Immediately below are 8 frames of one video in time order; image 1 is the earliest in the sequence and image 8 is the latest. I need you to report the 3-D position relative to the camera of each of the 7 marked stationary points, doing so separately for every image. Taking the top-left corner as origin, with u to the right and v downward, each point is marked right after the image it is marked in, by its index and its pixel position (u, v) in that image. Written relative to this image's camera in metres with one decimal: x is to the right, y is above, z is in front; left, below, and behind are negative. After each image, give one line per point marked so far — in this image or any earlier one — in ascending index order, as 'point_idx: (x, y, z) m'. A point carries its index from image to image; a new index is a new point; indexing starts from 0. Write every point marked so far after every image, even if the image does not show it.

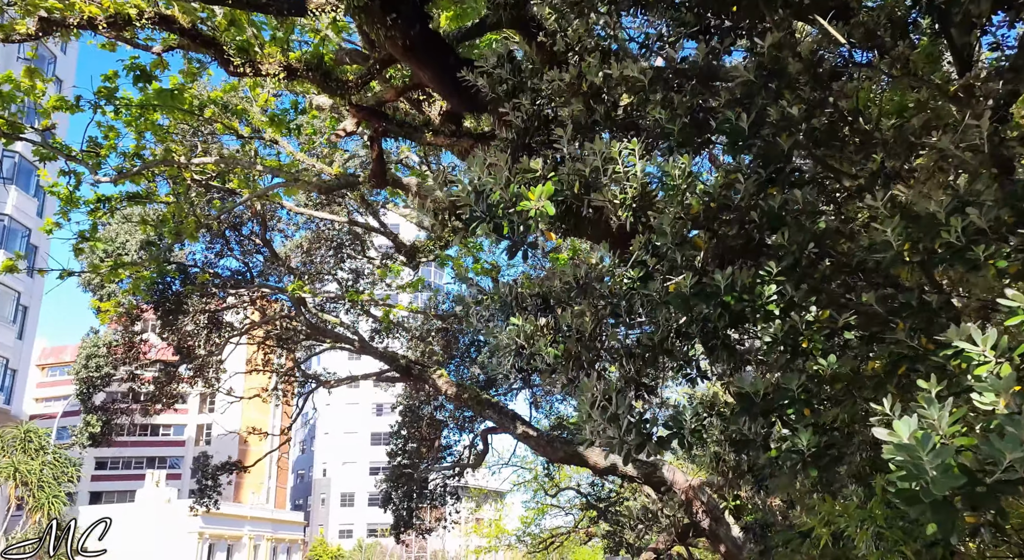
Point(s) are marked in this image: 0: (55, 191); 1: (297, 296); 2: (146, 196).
0: (-5.4, +1.1, +9.1) m
1: (-3.9, -0.3, +13.8) m
2: (-4.5, +1.0, +9.6) m
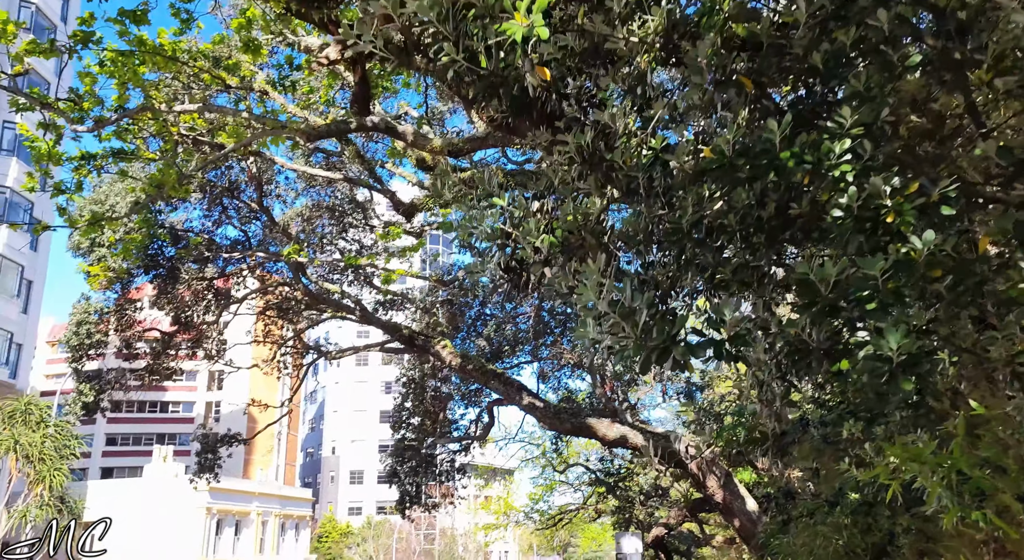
0: (-5.3, +1.5, +8.7) m
1: (-3.7, +0.3, +13.3) m
2: (-4.5, +1.5, +9.1) m
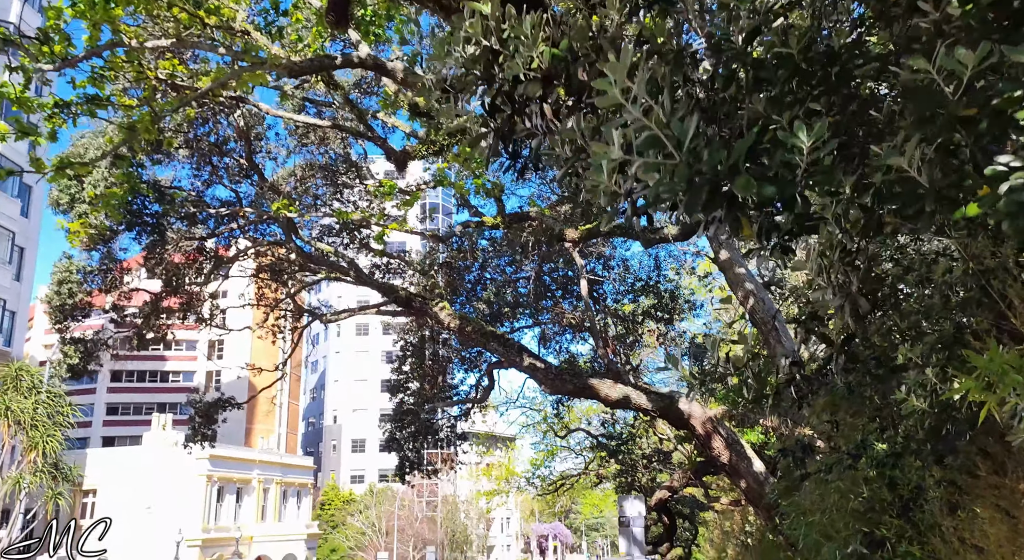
0: (-5.4, +2.0, +8.2) m
1: (-3.8, +1.0, +12.9) m
2: (-4.5, +2.0, +8.6) m
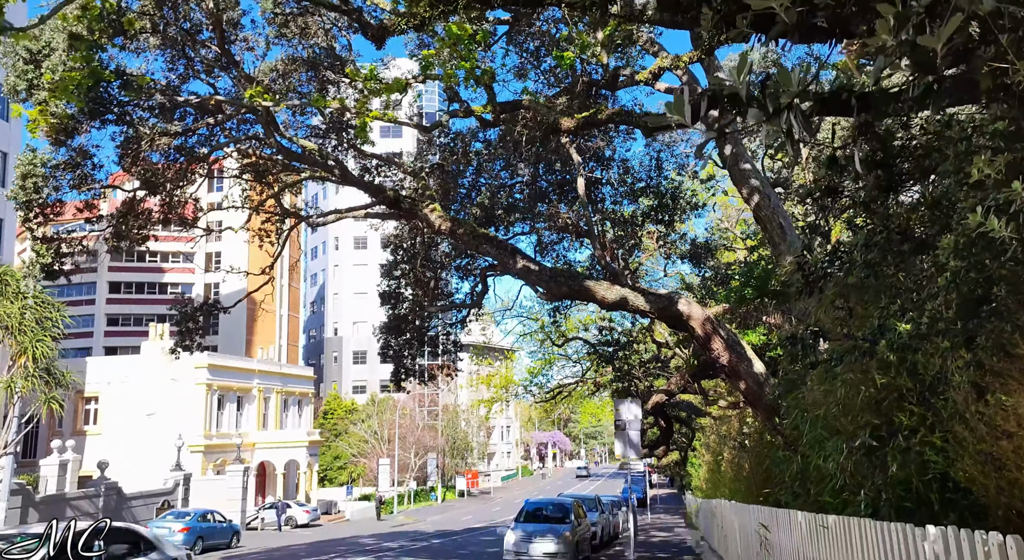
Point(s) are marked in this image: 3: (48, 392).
0: (-5.5, +3.1, +7.4) m
1: (-3.9, +2.6, +12.2) m
2: (-4.6, +3.1, +7.8) m
3: (-11.2, -2.6, +18.6) m
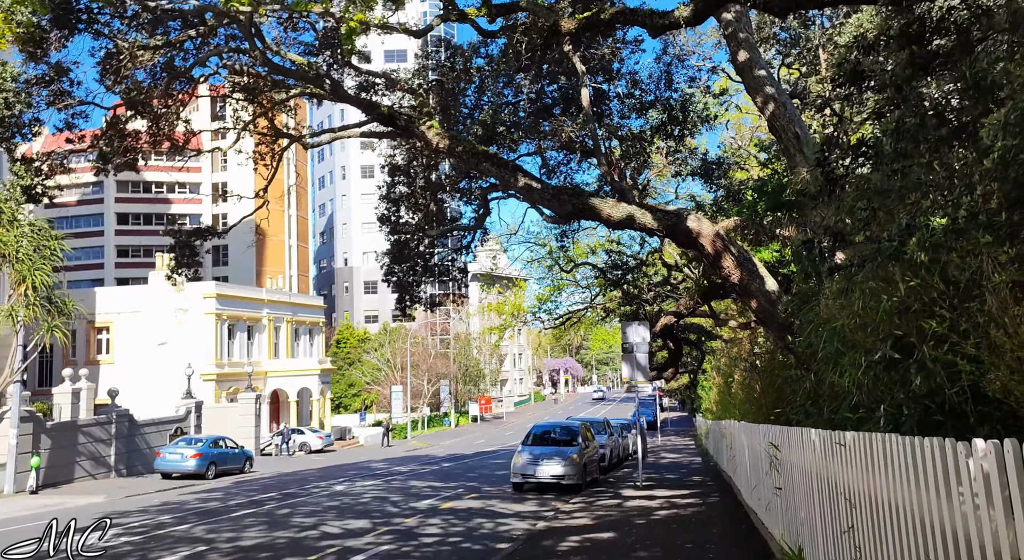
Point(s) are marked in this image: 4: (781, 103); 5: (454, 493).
0: (-5.6, +3.8, +6.7) m
1: (-3.9, +3.8, +11.5) m
2: (-4.7, +3.9, +7.1) m
3: (-11.0, -0.9, +18.5) m
4: (+3.4, +2.2, +9.7) m
5: (-1.1, -4.1, +15.0) m
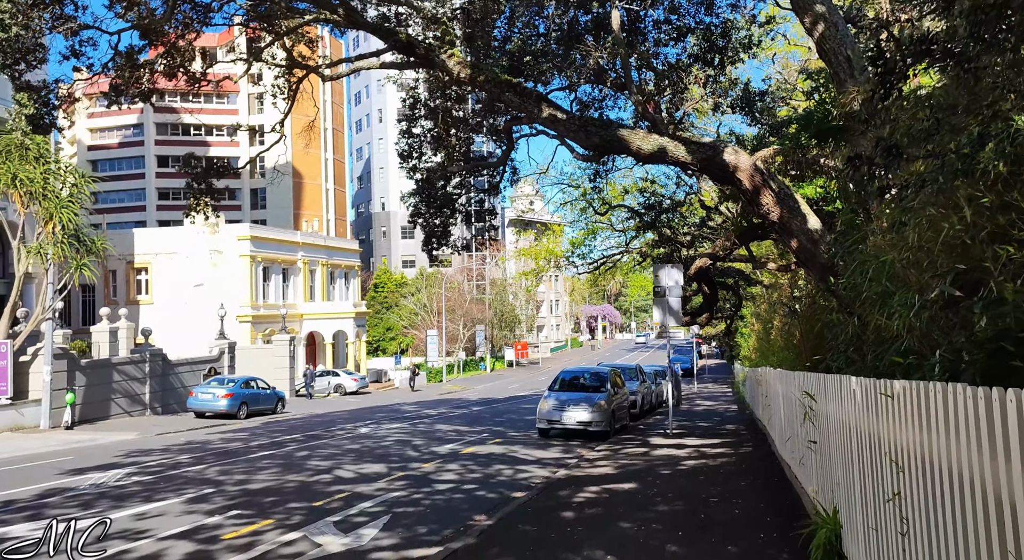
0: (-5.5, +4.4, +6.1) m
1: (-3.5, +4.7, +10.8) m
2: (-4.6, +4.5, +6.4) m
3: (-10.3, +0.5, +18.4) m
4: (+3.6, +2.9, +8.7) m
5: (-0.6, -3.0, +14.7) m
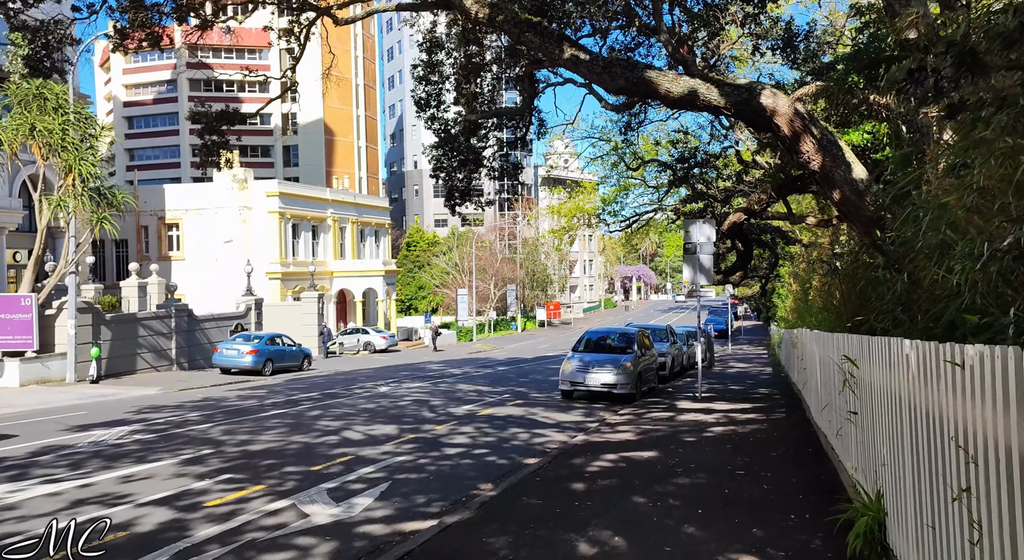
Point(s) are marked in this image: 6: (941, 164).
0: (-5.4, +4.8, +5.5) m
1: (-3.3, +5.3, +10.0) m
2: (-4.5, +4.9, +5.8) m
3: (-9.7, +1.6, +18.2) m
4: (+3.8, +3.4, +7.8) m
5: (-0.2, -2.2, +14.2) m
6: (+2.6, +0.7, +4.7) m
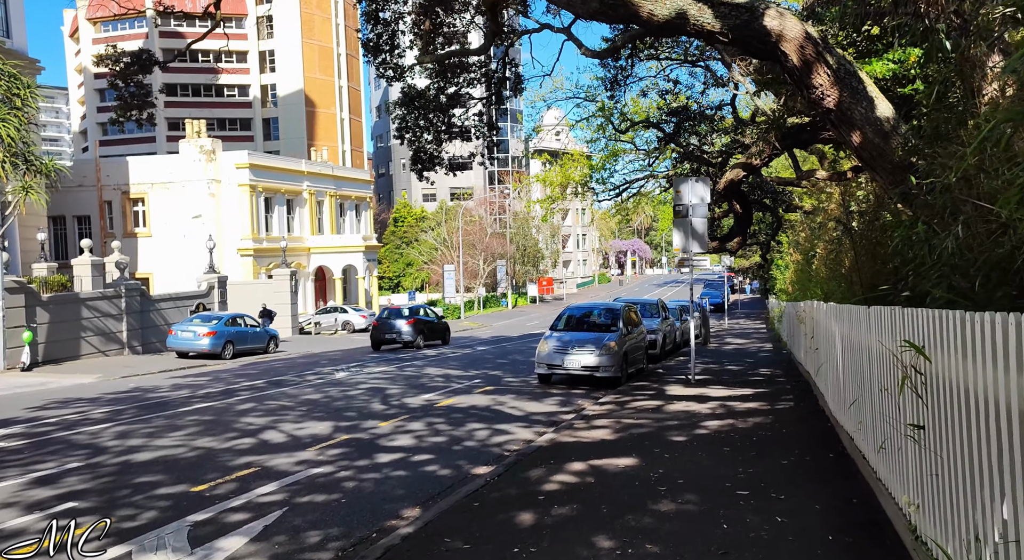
0: (-5.9, +4.9, +3.7) m
1: (-3.8, +5.6, +8.2) m
2: (-5.0, +5.1, +4.0) m
3: (-10.3, +2.1, +16.5) m
4: (+3.3, +3.7, +6.1) m
5: (-0.7, -1.7, +12.6) m
6: (+2.1, +0.9, +3.1) m
